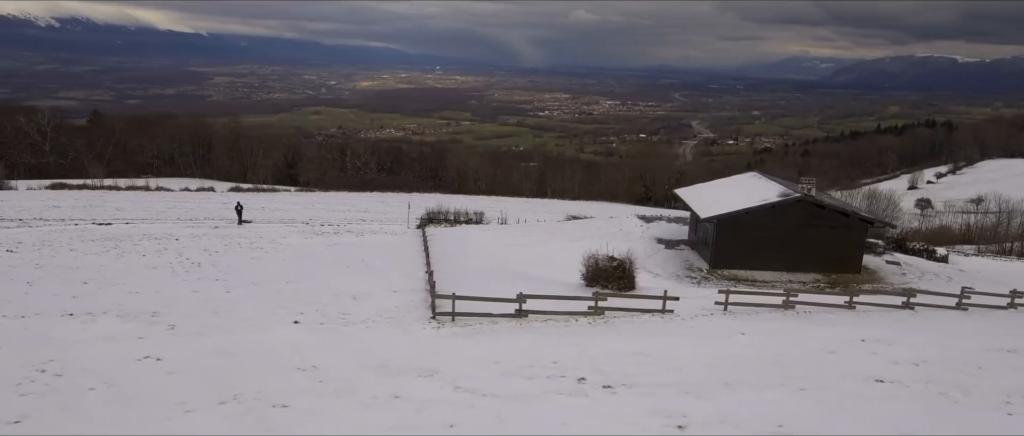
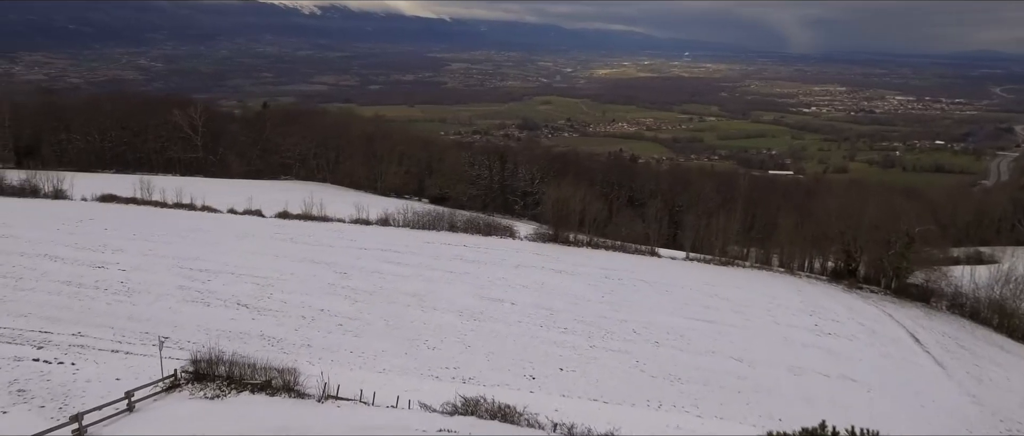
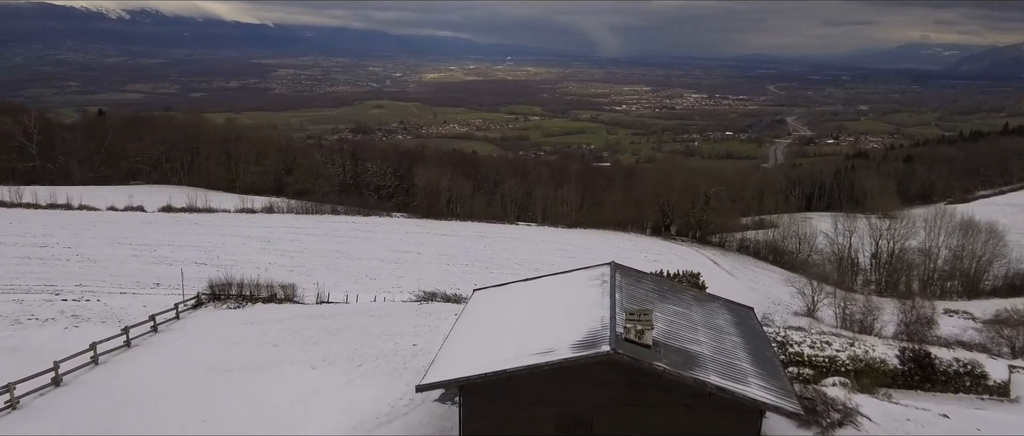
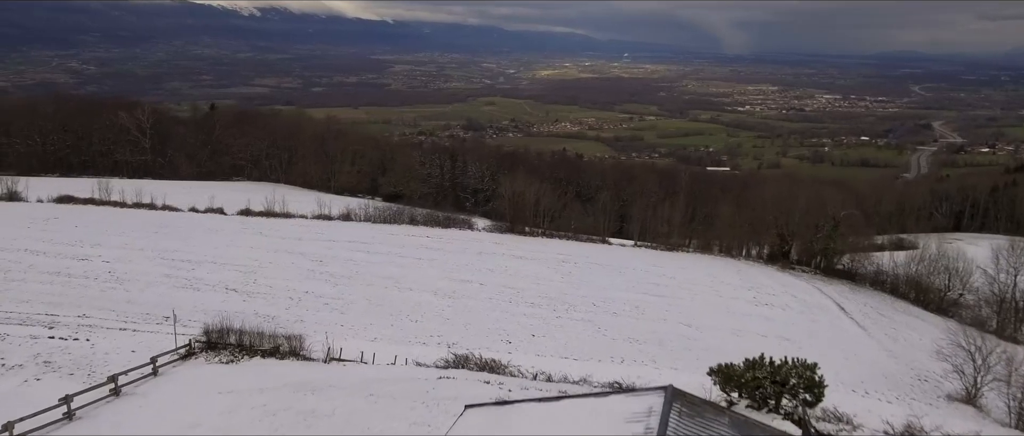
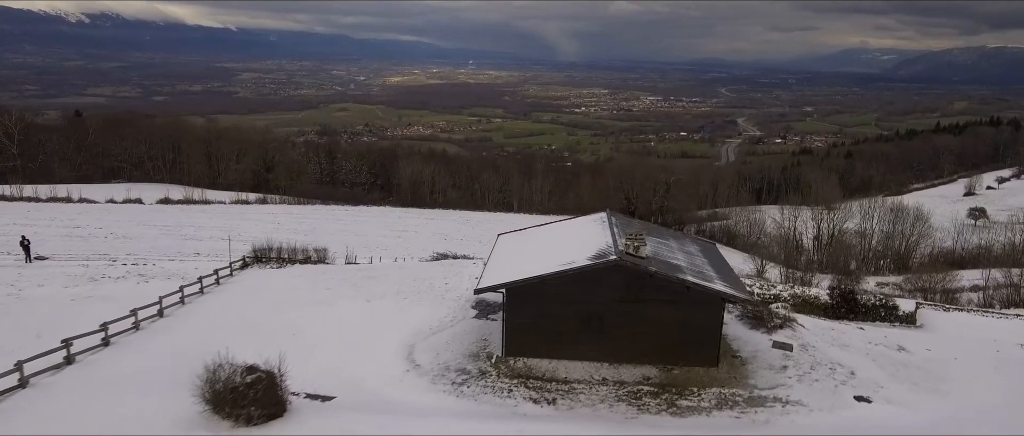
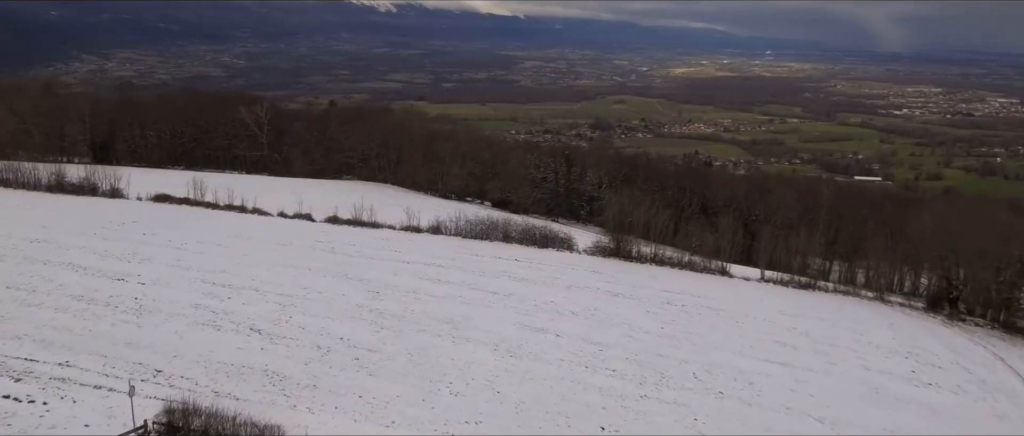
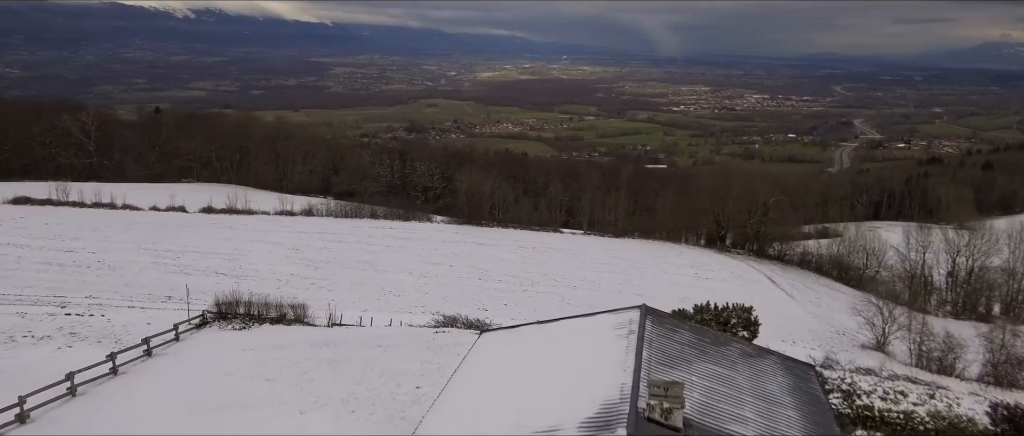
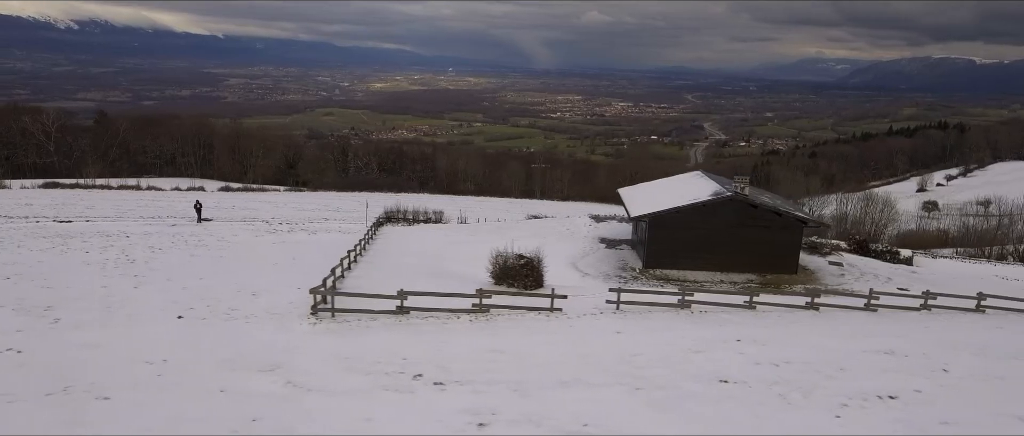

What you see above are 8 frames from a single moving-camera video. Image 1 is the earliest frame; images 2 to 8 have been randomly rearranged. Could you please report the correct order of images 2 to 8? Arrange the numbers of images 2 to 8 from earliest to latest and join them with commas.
8, 5, 3, 7, 4, 2, 6
